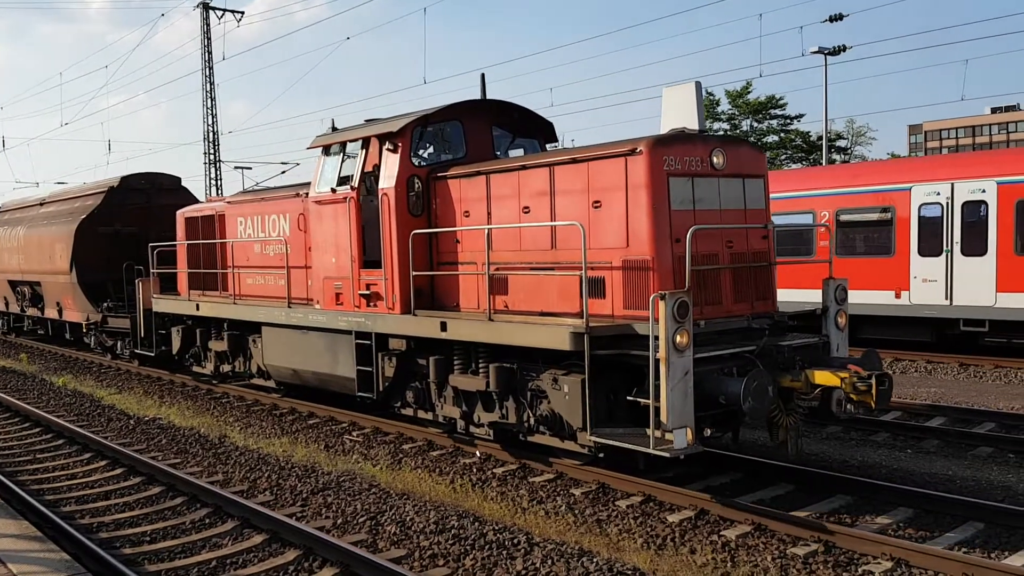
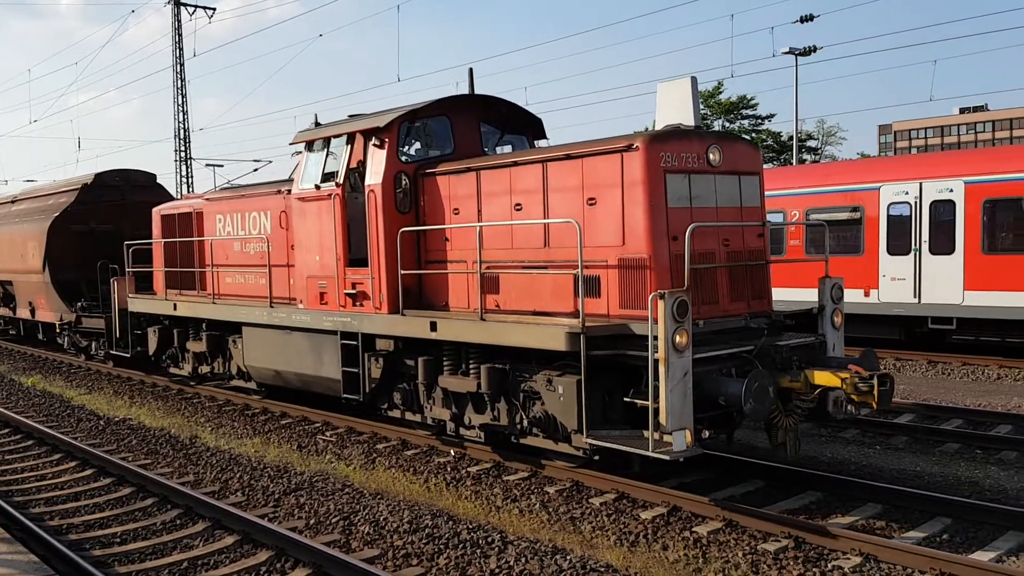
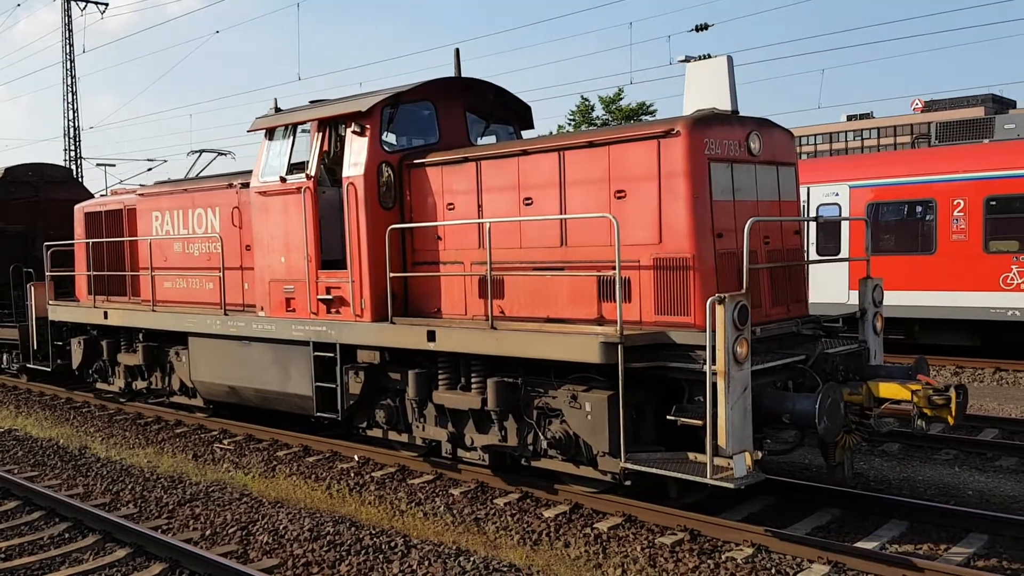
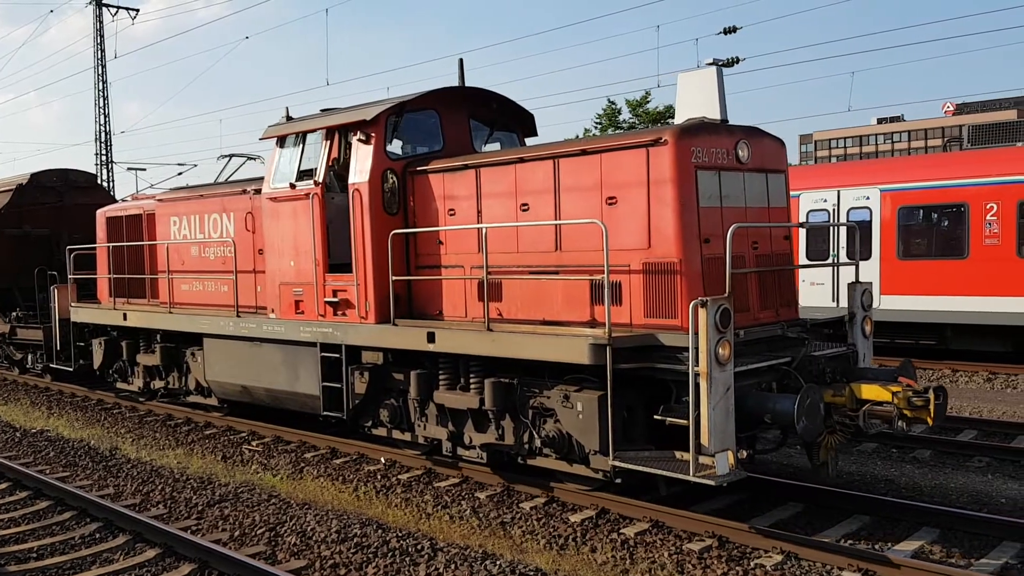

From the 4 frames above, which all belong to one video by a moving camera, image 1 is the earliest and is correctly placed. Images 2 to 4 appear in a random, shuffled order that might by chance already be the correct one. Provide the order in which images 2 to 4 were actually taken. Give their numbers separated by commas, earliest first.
2, 4, 3
